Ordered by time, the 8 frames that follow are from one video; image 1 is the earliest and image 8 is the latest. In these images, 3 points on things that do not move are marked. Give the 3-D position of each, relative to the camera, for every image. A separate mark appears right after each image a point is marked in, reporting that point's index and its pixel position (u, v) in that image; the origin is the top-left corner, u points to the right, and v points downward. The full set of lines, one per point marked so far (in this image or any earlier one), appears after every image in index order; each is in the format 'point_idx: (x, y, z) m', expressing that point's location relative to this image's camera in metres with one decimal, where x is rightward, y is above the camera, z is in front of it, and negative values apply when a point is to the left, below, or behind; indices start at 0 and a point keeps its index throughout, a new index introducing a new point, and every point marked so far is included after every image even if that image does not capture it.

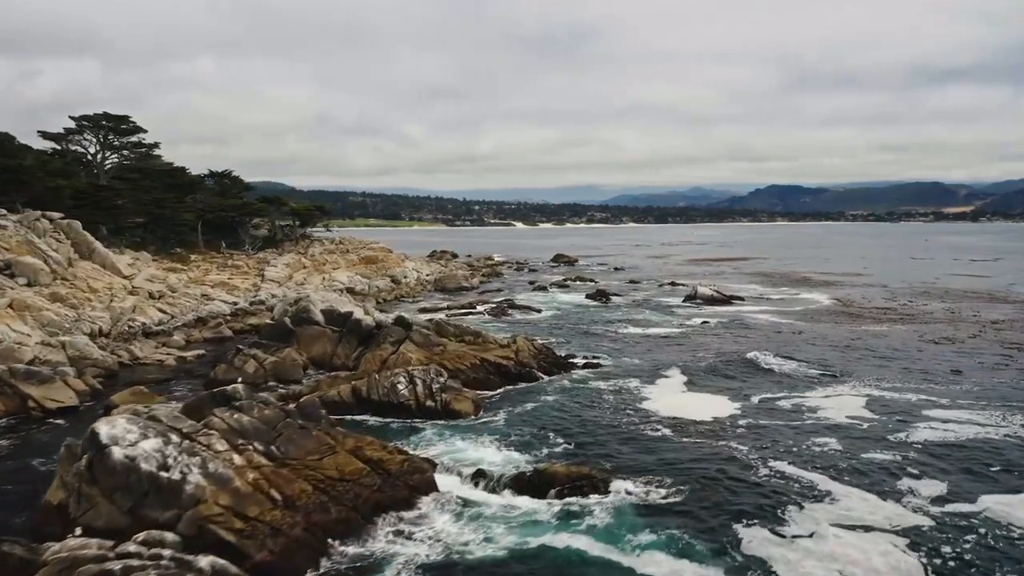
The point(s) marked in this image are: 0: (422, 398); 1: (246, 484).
0: (-2.0, -2.5, +18.4) m
1: (-3.7, -2.7, +11.4) m
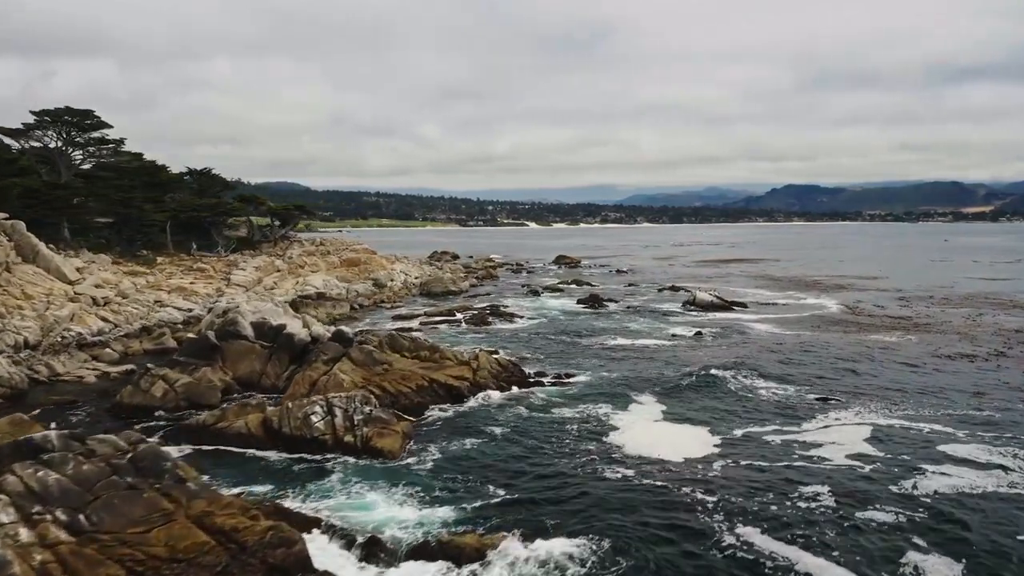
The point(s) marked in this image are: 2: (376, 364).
0: (-3.3, -2.7, +15.6) m
1: (-5.1, -3.0, +8.6) m
2: (-3.3, -1.9, +20.0) m
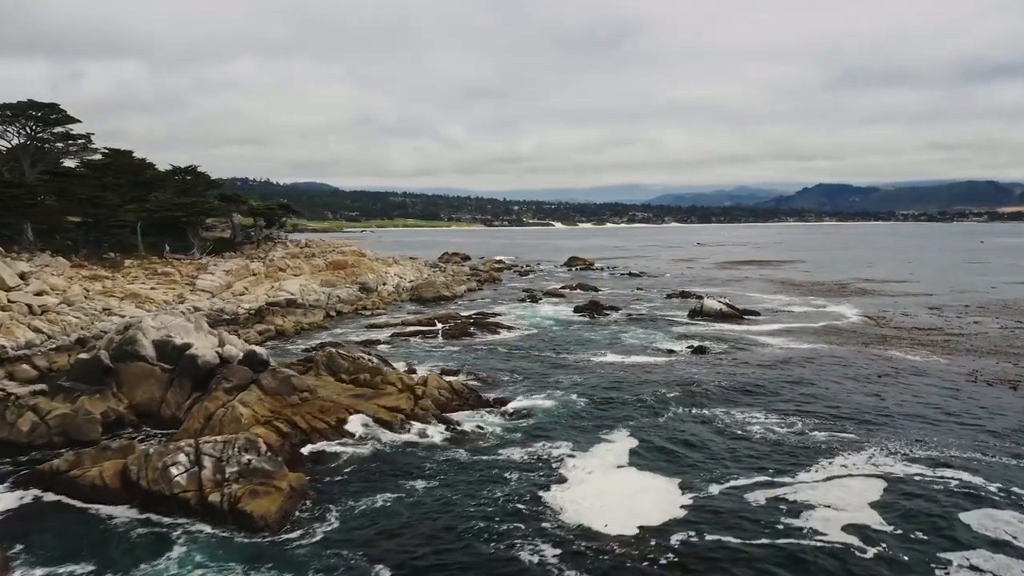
0: (-4.6, -3.0, +12.4) m
1: (-6.6, -3.2, +5.5) m
2: (-4.5, -2.1, +16.8) m
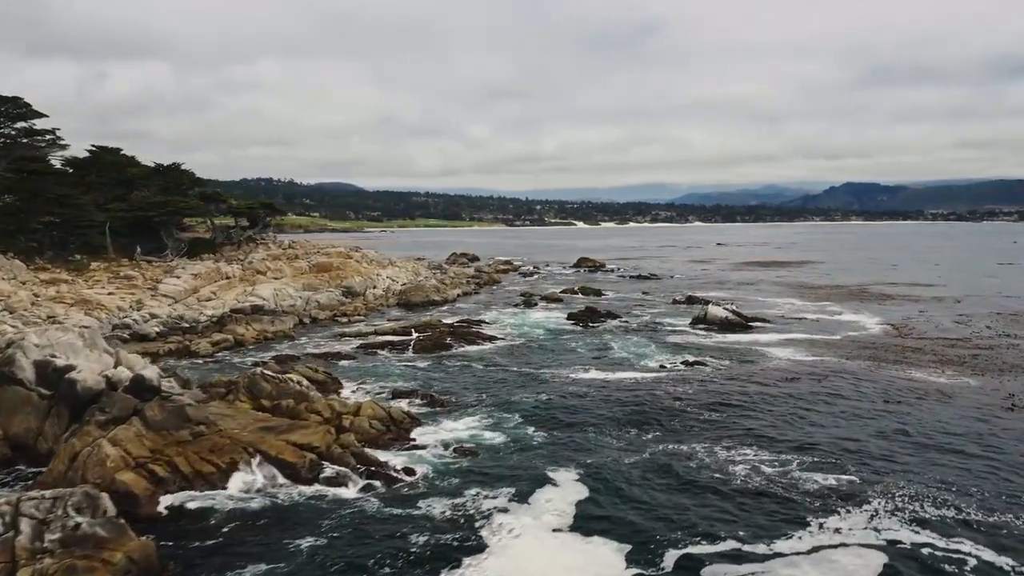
0: (-5.9, -3.2, +9.7) m
1: (-8.1, -3.5, +2.9) m
2: (-5.7, -2.4, +14.2) m
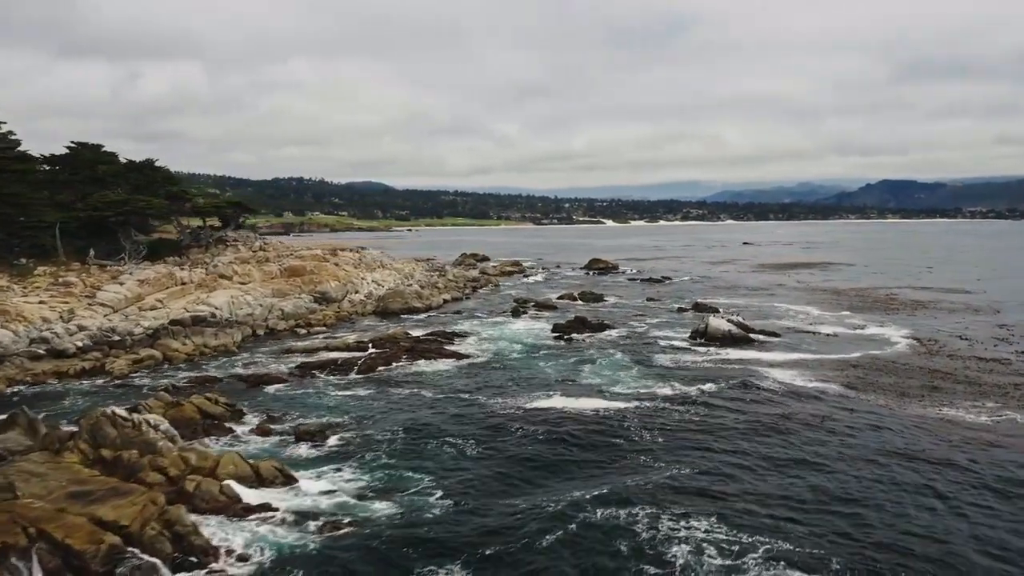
0: (-7.7, -3.6, +6.3) m
1: (-10.2, -3.8, -0.4) m
2: (-7.3, -2.7, +10.7) m
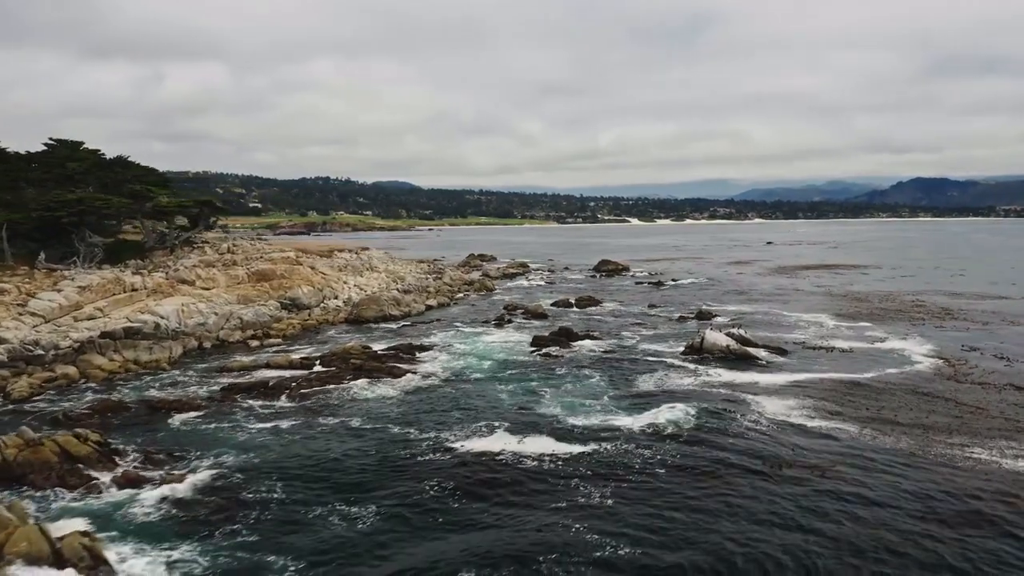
0: (-9.4, -3.9, +3.3) m
1: (-12.1, -4.1, -3.3) m
2: (-8.9, -3.0, +7.7) m
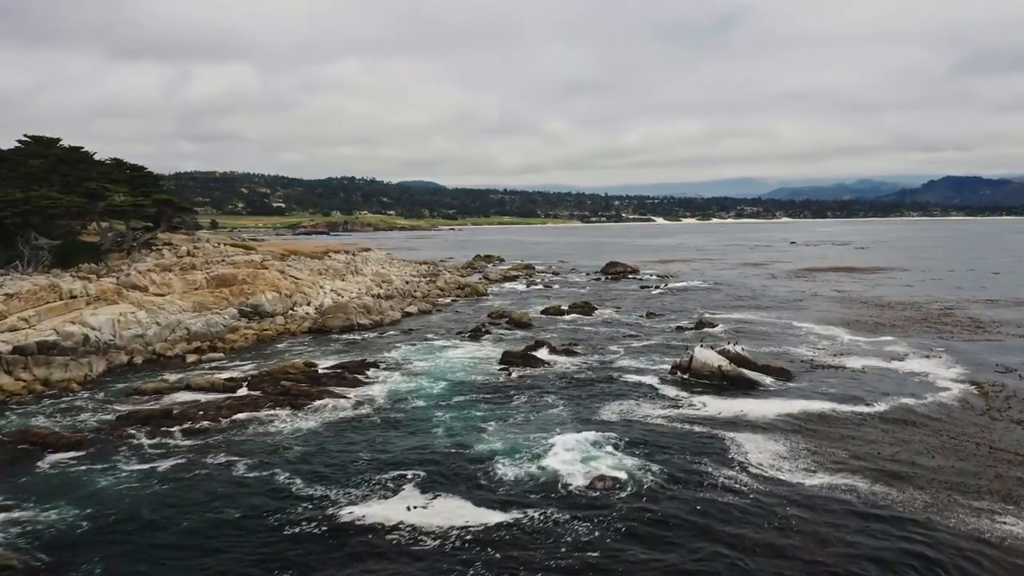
0: (-11.2, -4.2, +0.4) m
1: (-14.1, -4.4, -6.2) m
2: (-10.5, -3.3, +4.8) m
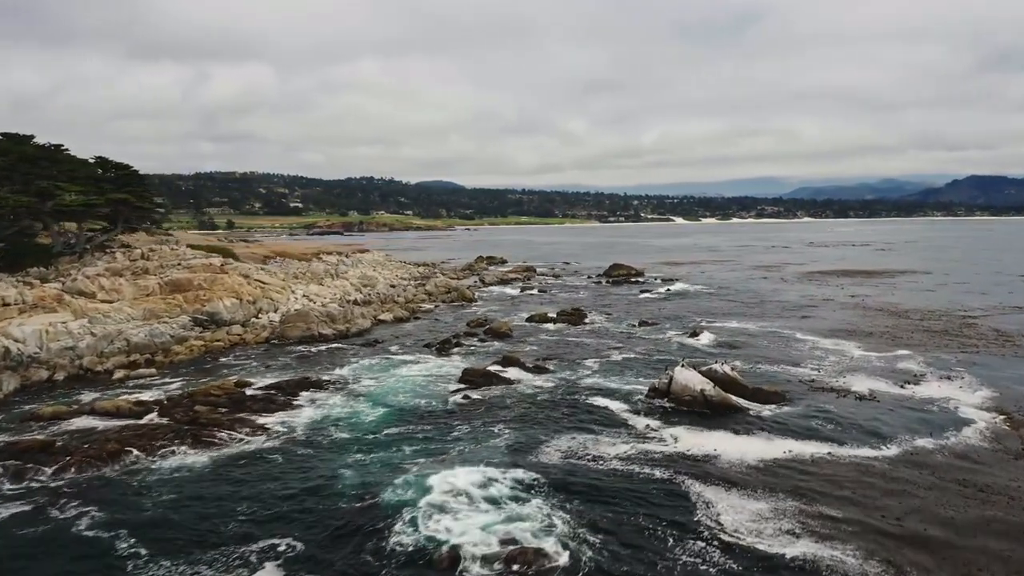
0: (-12.8, -4.4, -2.1) m
1: (-15.8, -4.6, -8.7) m
2: (-12.0, -3.5, +2.2) m
